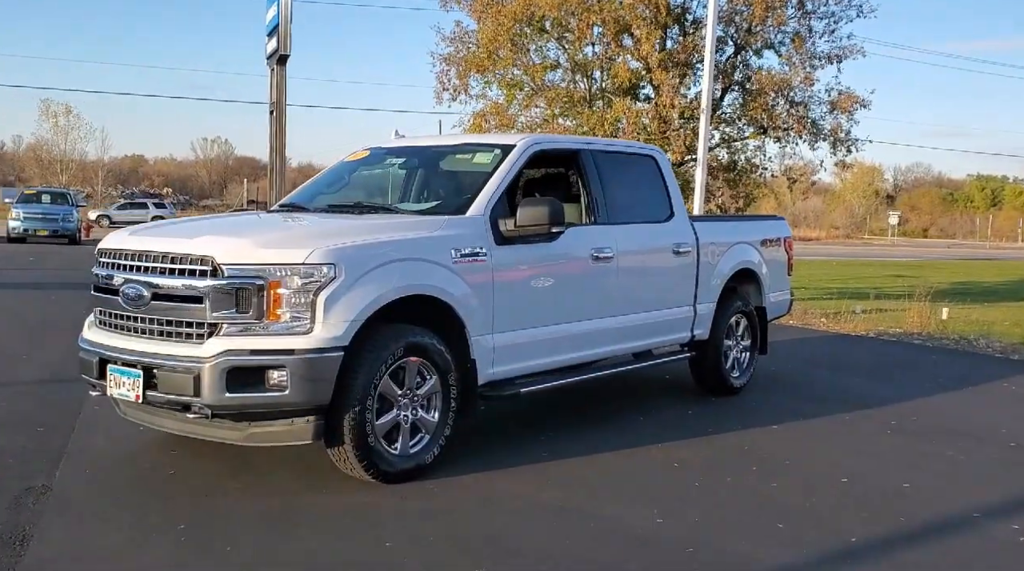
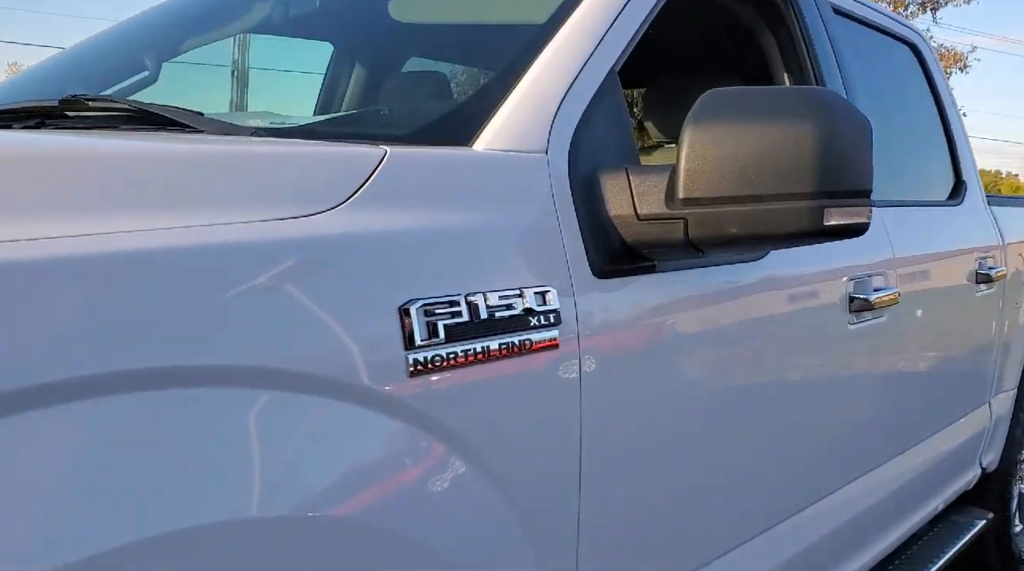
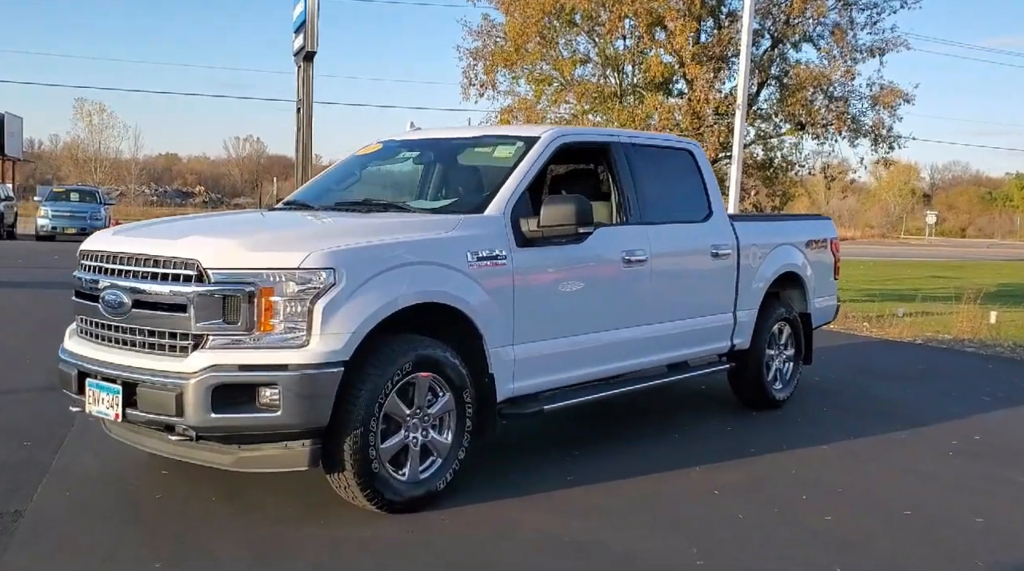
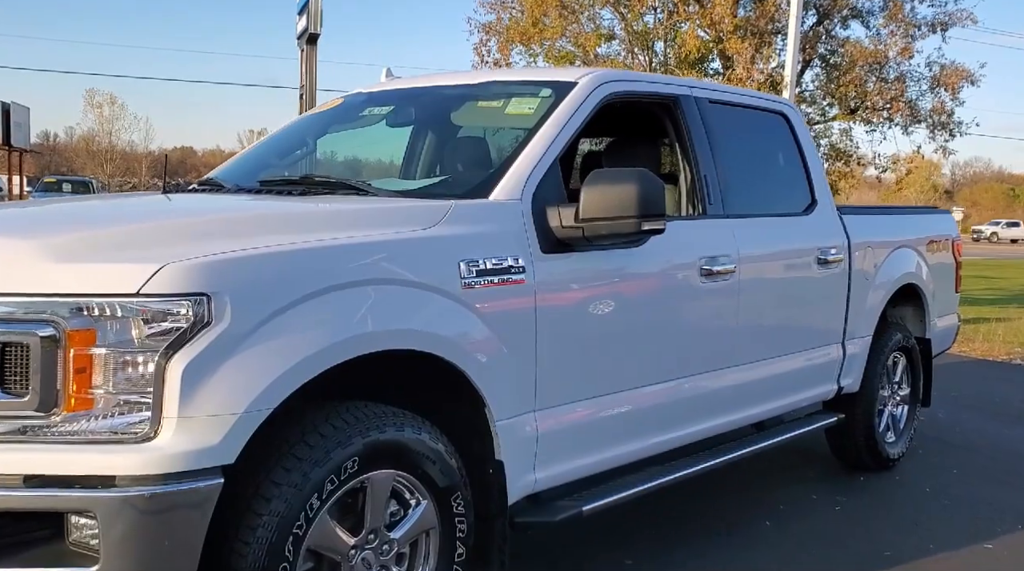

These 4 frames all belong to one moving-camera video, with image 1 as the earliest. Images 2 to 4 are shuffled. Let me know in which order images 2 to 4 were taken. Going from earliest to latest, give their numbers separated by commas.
3, 4, 2
